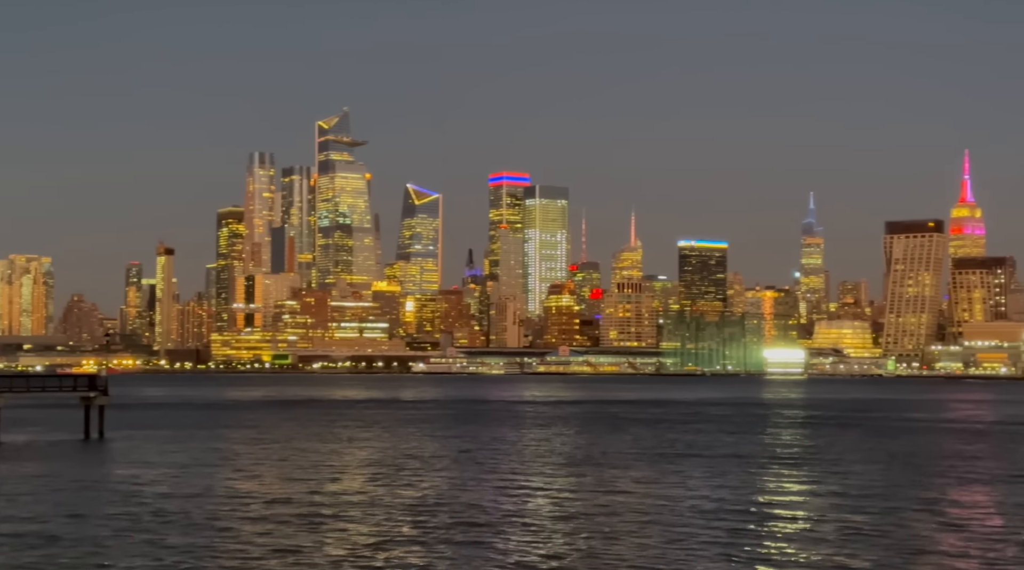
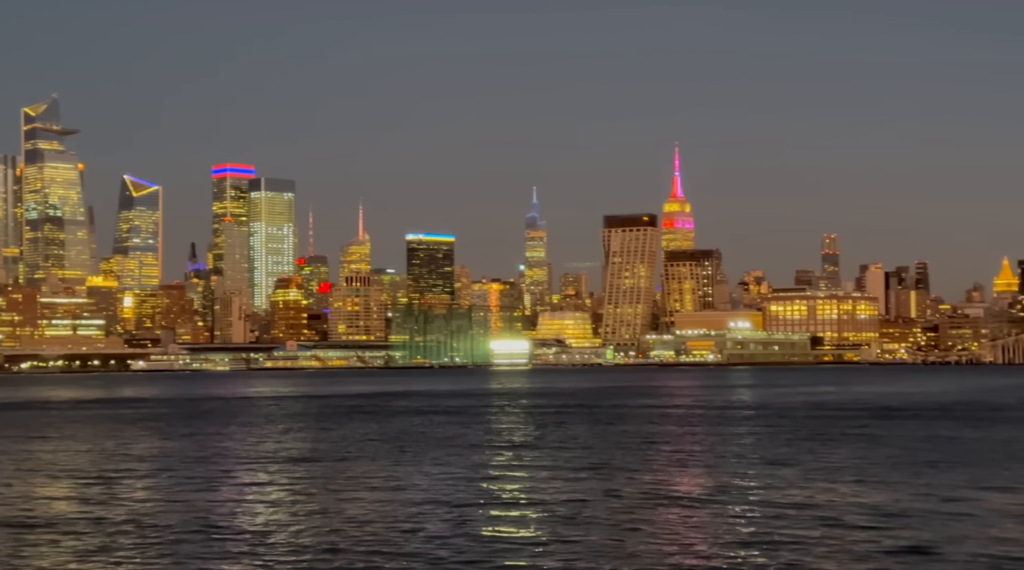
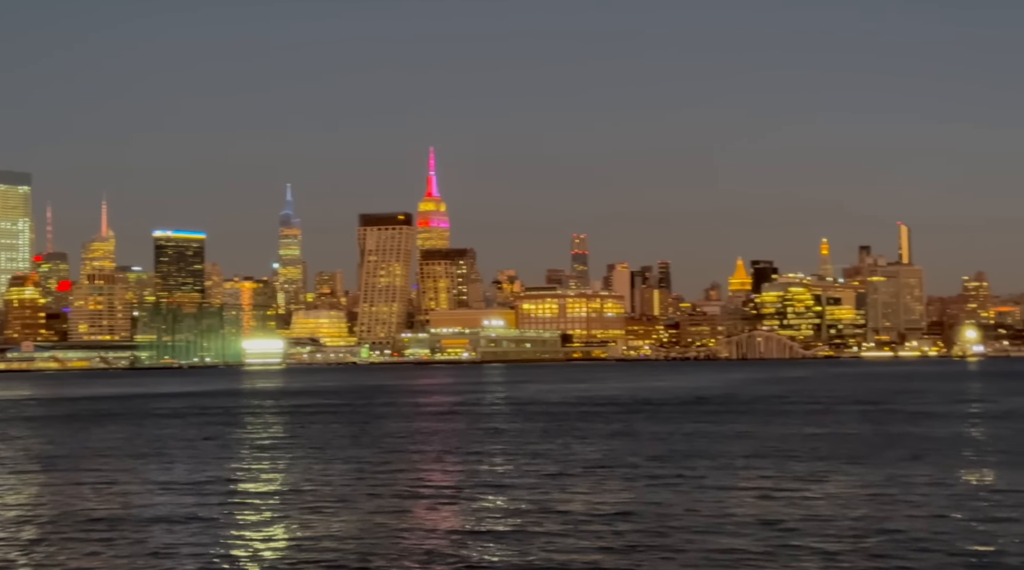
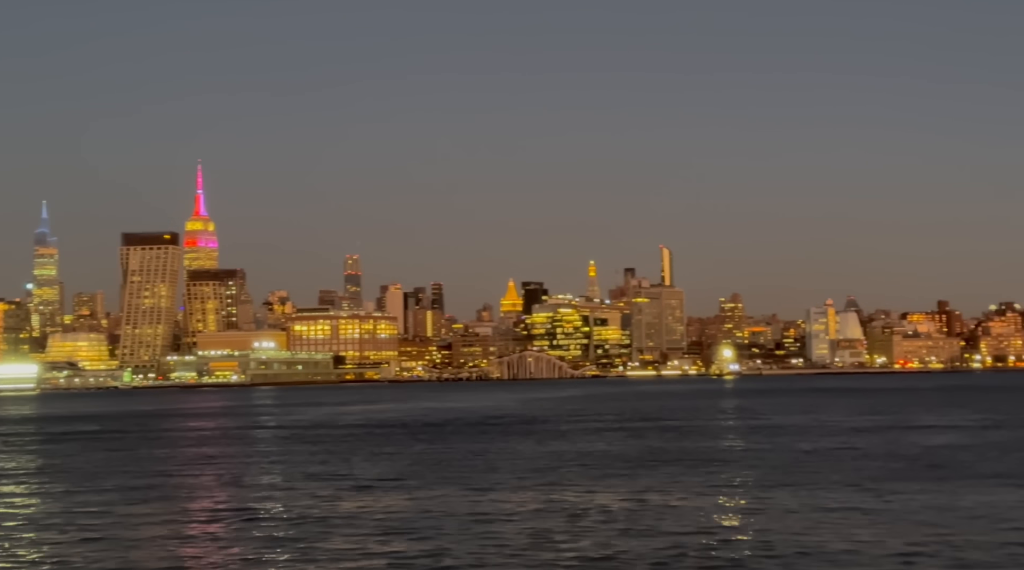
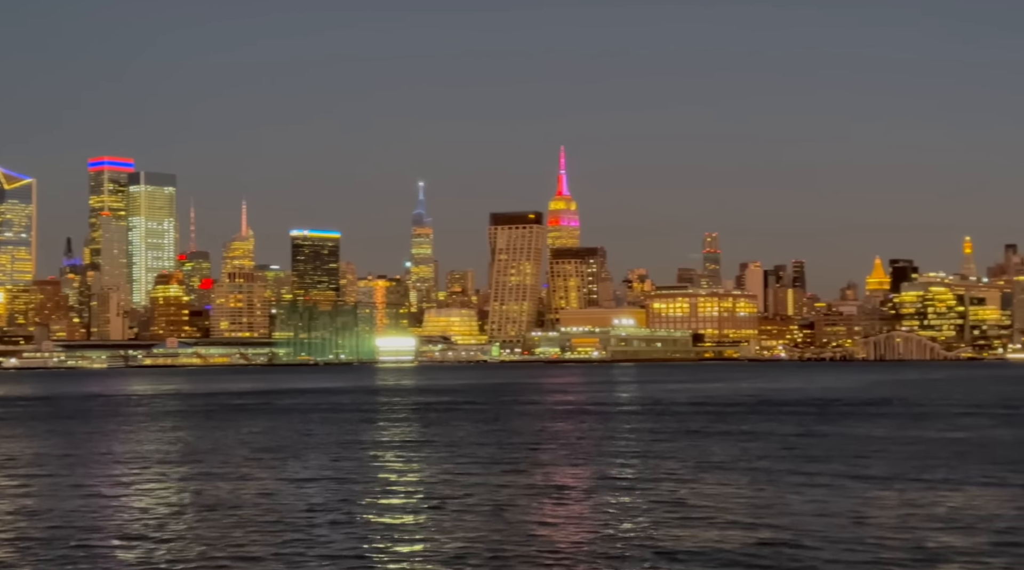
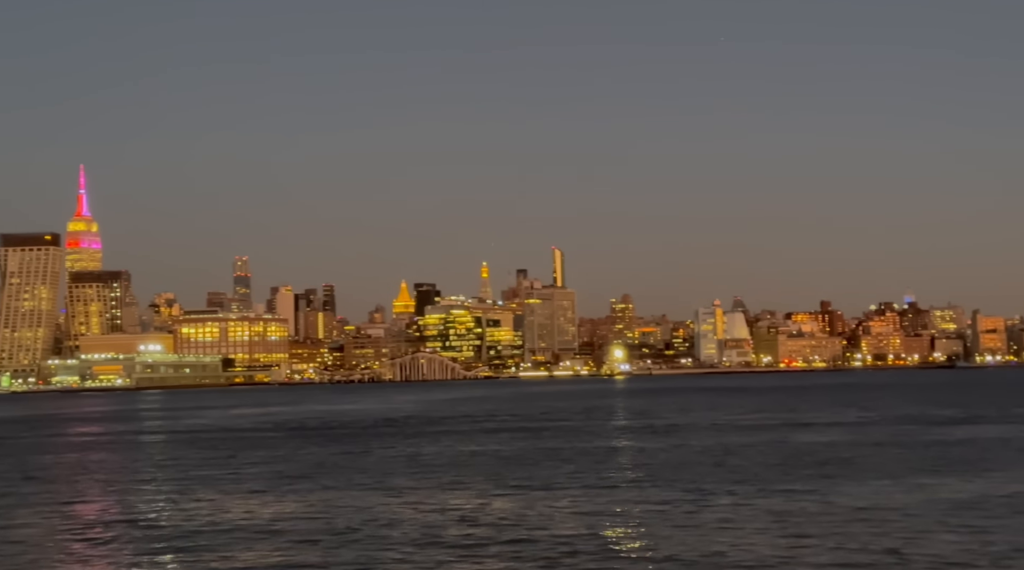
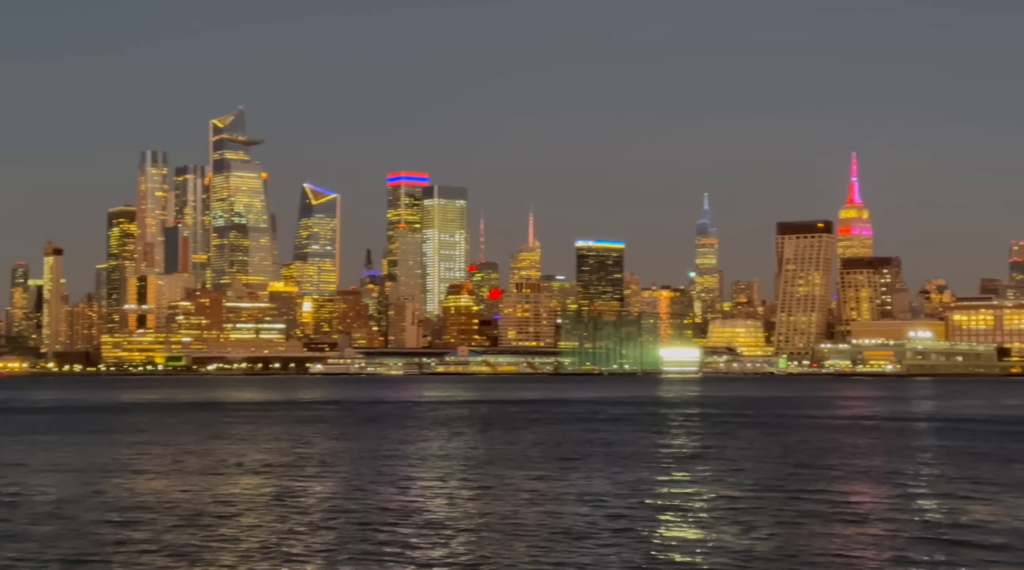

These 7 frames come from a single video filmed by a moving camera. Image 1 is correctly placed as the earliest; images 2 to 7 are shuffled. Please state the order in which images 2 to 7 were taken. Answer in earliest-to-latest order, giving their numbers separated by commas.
7, 2, 5, 3, 4, 6
